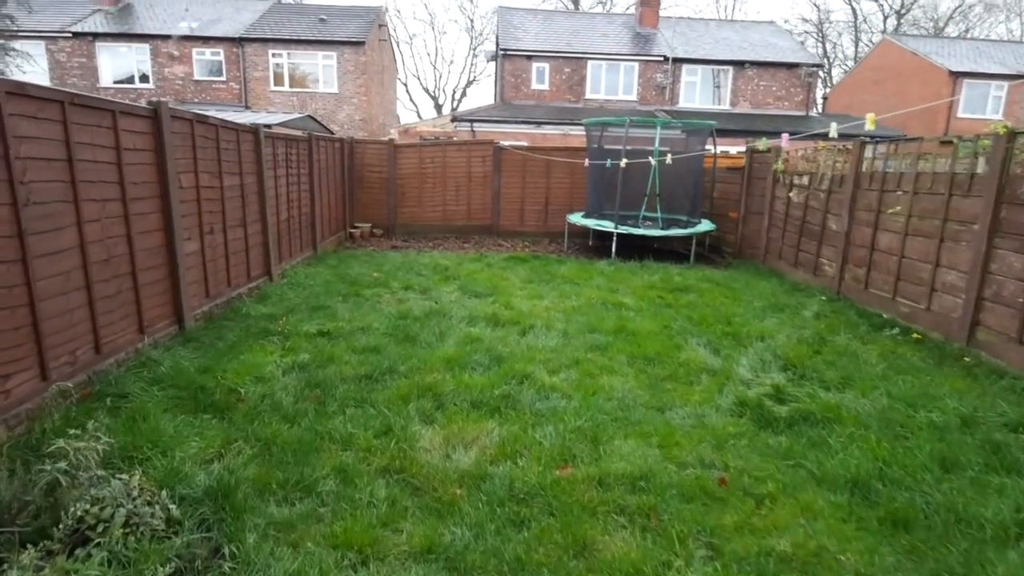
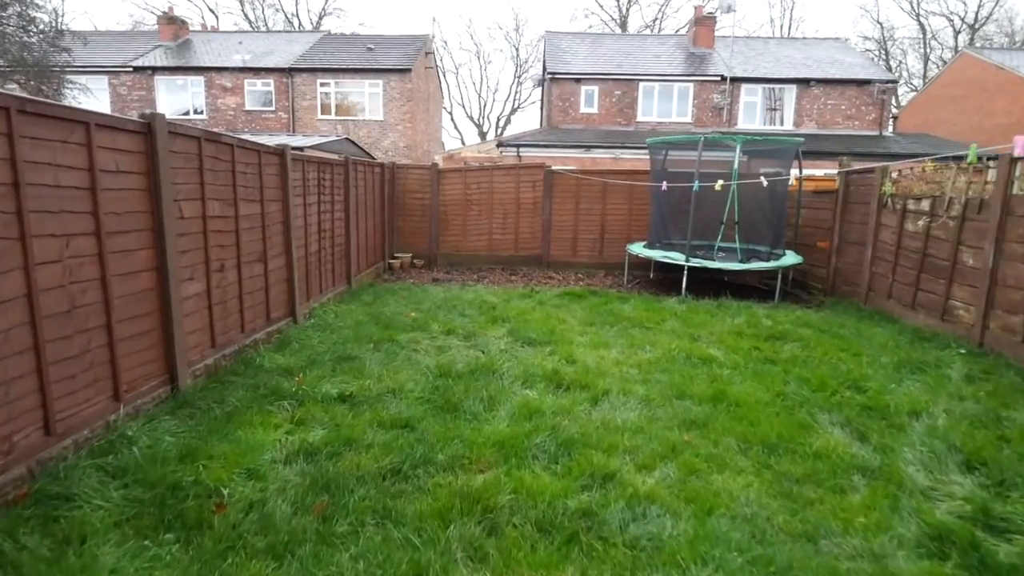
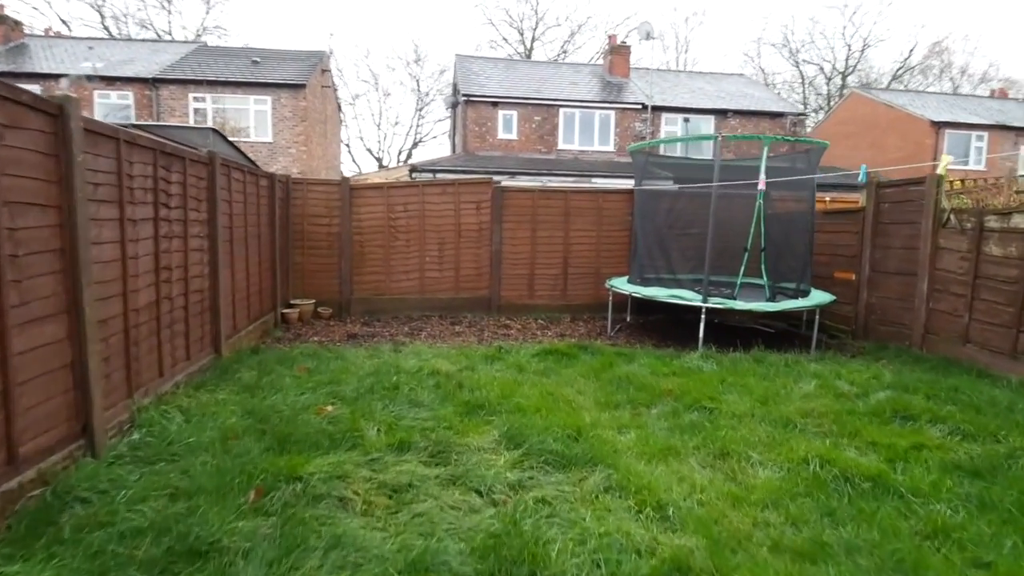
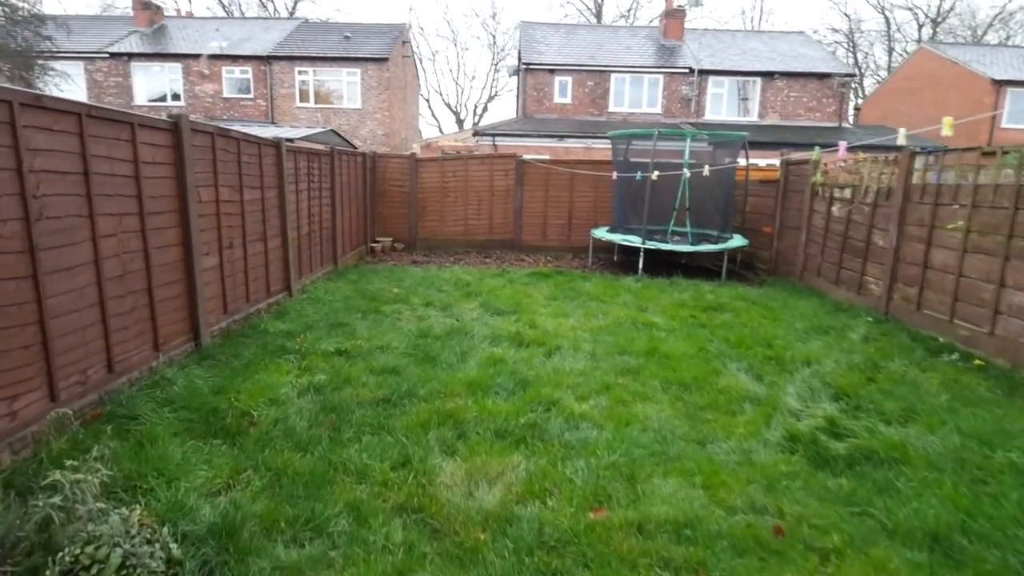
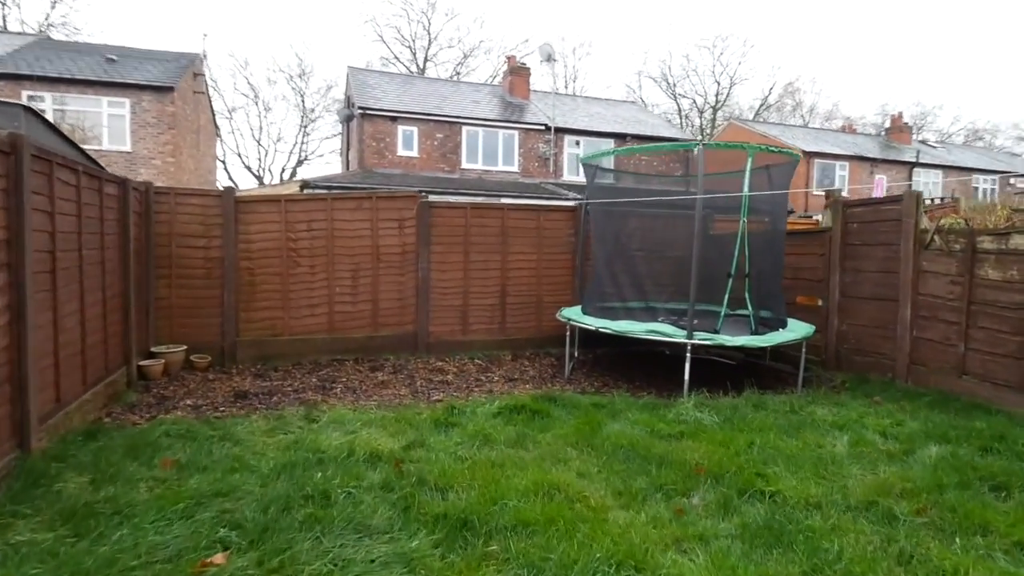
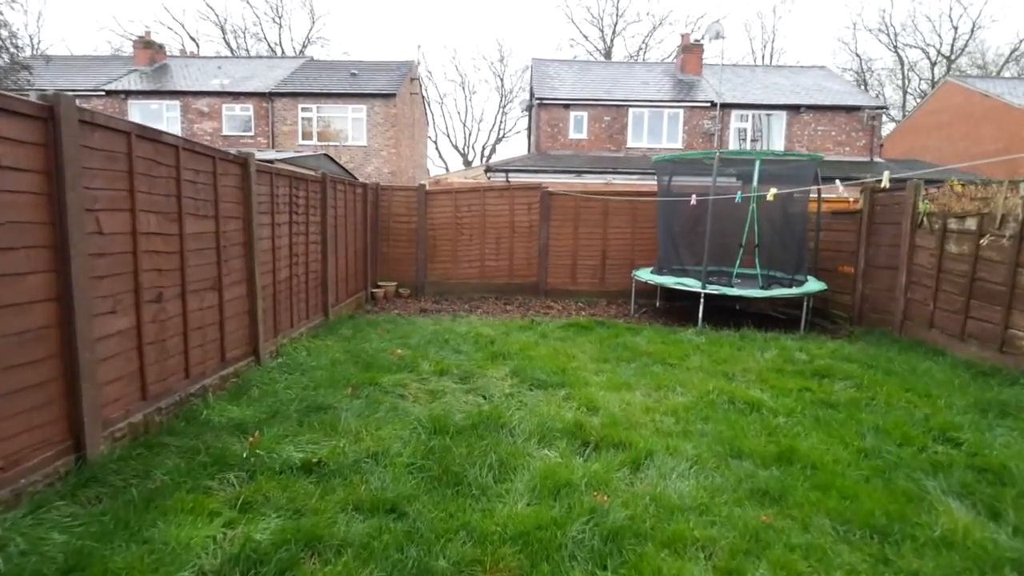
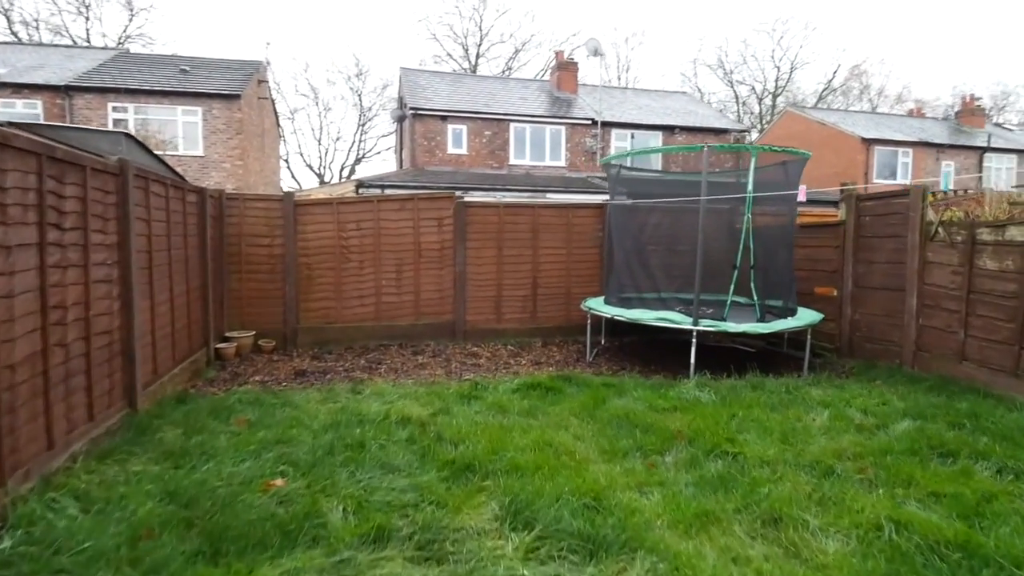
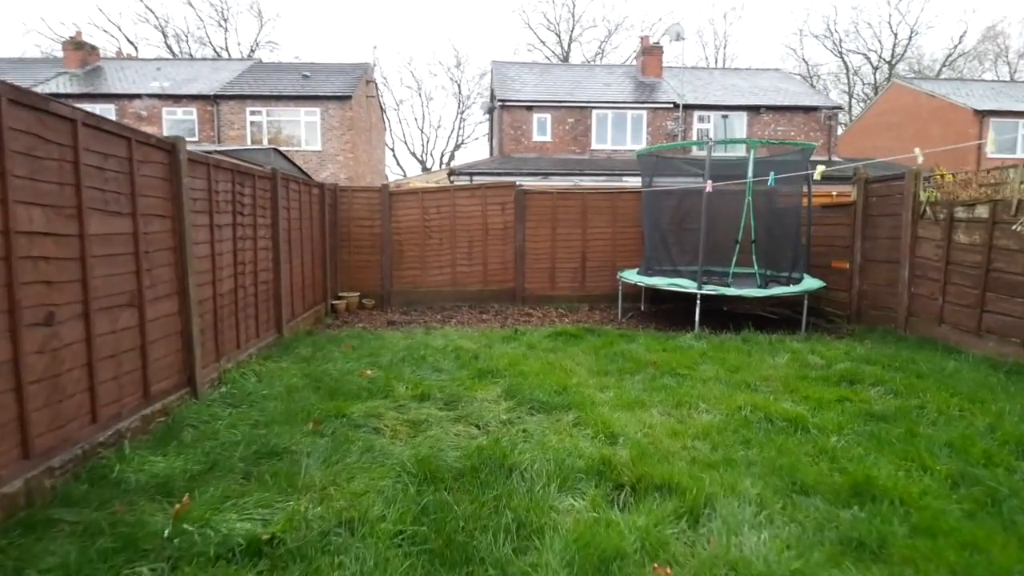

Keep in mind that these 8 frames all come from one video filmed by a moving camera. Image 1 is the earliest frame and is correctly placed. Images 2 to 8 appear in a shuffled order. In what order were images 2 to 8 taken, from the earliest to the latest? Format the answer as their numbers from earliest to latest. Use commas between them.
4, 2, 6, 8, 3, 7, 5
